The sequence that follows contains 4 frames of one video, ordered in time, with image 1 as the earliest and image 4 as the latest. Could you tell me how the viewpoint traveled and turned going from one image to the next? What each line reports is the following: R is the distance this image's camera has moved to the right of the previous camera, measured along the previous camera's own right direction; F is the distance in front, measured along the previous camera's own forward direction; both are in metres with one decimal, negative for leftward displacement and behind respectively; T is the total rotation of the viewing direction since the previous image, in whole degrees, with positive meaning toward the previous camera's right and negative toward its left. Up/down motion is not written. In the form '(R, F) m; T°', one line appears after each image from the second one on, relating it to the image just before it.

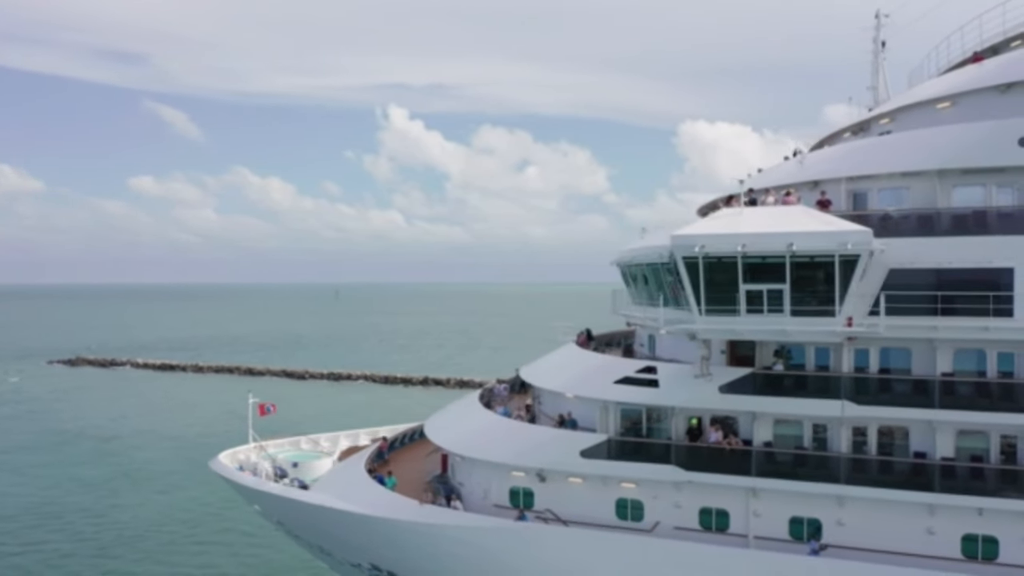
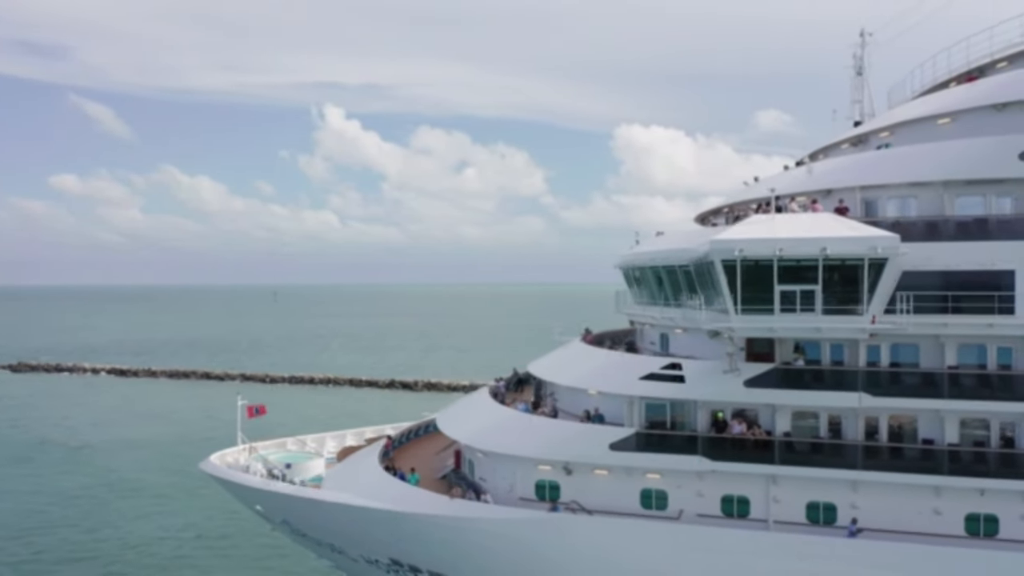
(-1.8, -0.6) m; +4°
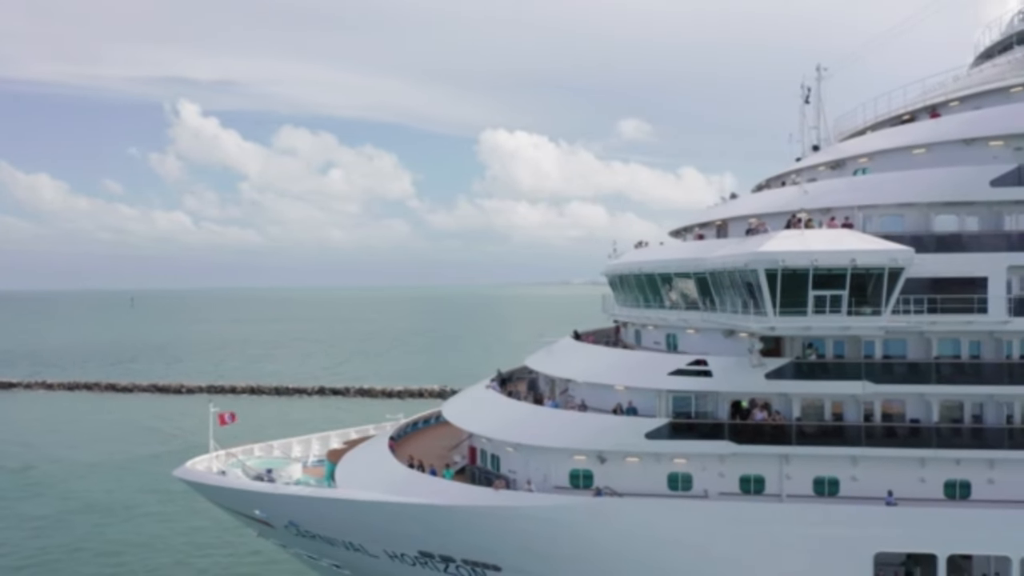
(-3.6, -1.1) m; +9°
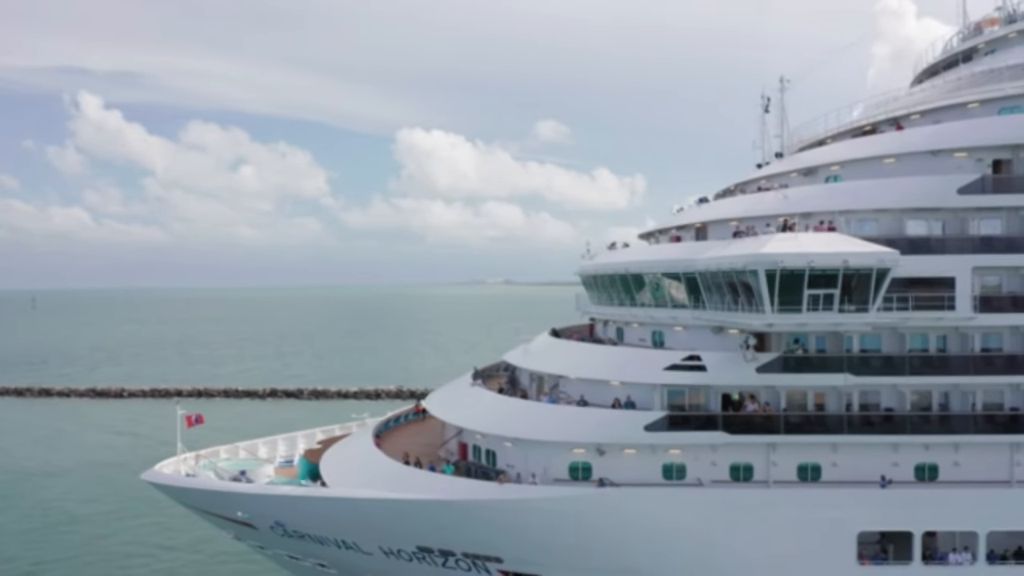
(-1.9, -0.5) m; +6°
